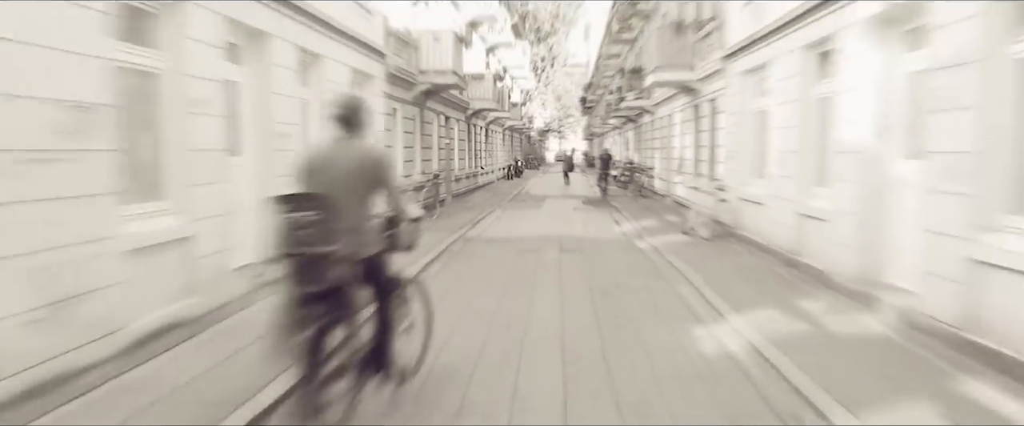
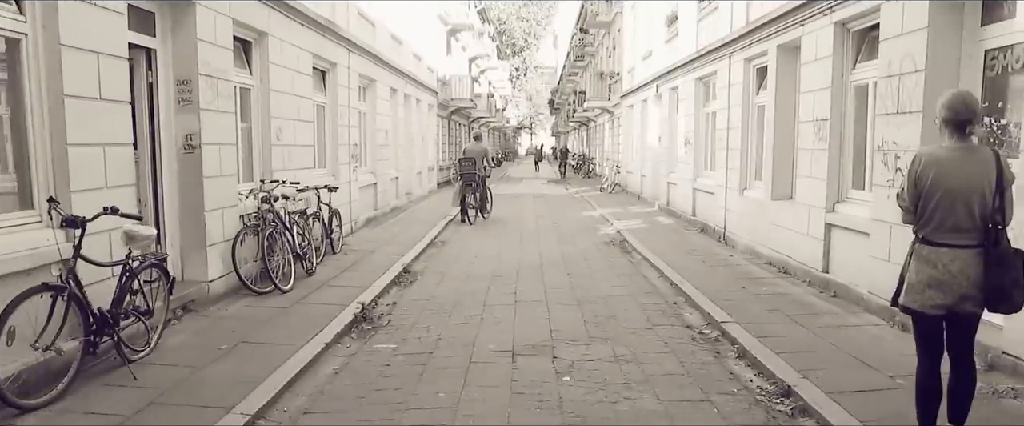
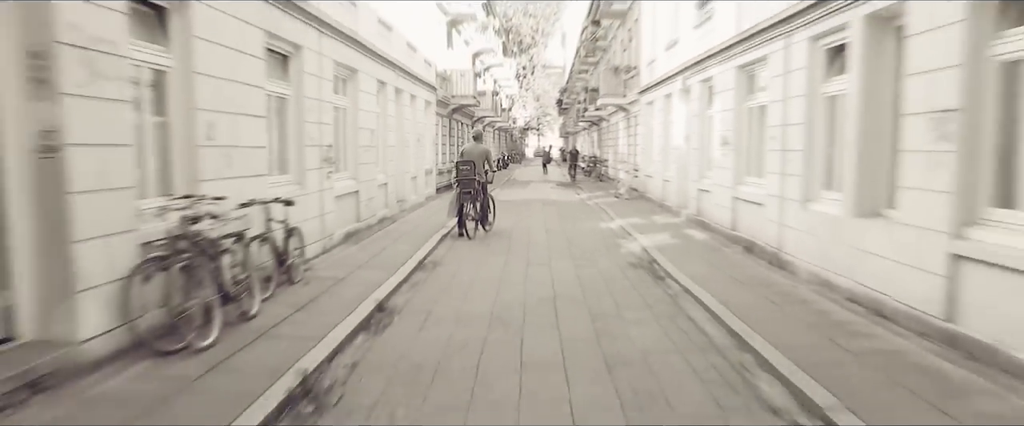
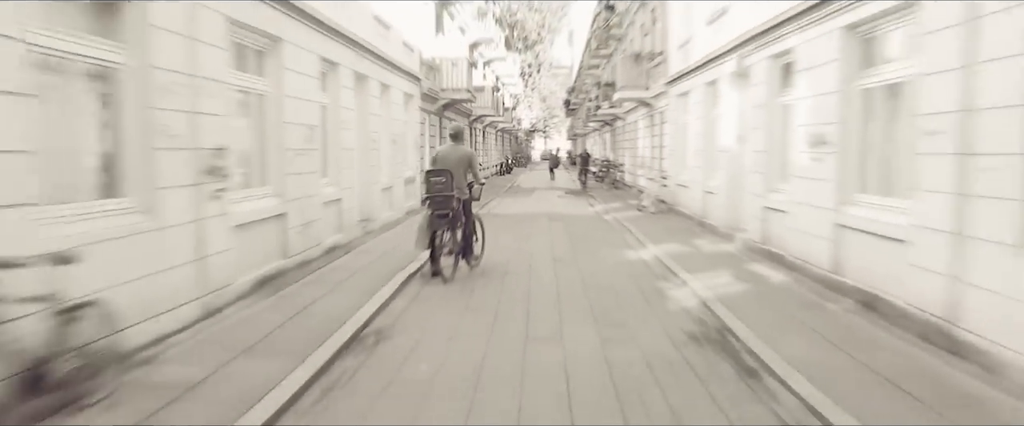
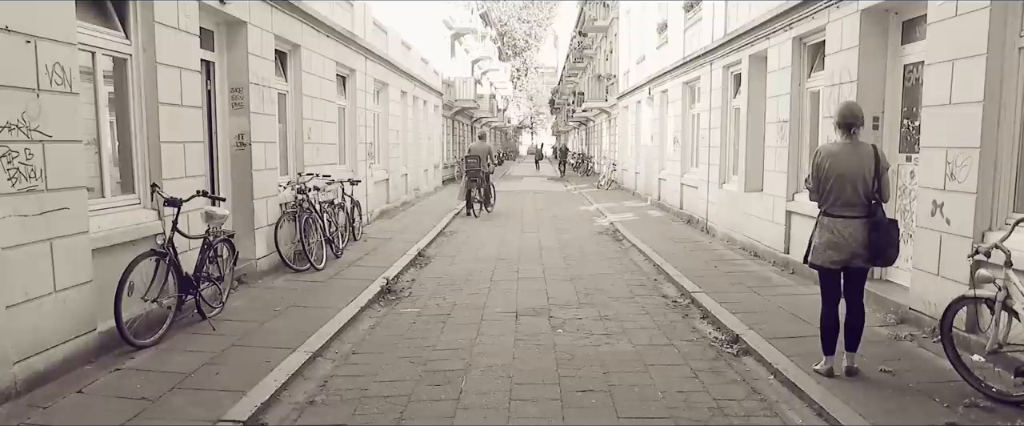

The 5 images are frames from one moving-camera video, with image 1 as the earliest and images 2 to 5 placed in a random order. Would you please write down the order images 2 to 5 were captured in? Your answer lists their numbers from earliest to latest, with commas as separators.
4, 3, 2, 5
